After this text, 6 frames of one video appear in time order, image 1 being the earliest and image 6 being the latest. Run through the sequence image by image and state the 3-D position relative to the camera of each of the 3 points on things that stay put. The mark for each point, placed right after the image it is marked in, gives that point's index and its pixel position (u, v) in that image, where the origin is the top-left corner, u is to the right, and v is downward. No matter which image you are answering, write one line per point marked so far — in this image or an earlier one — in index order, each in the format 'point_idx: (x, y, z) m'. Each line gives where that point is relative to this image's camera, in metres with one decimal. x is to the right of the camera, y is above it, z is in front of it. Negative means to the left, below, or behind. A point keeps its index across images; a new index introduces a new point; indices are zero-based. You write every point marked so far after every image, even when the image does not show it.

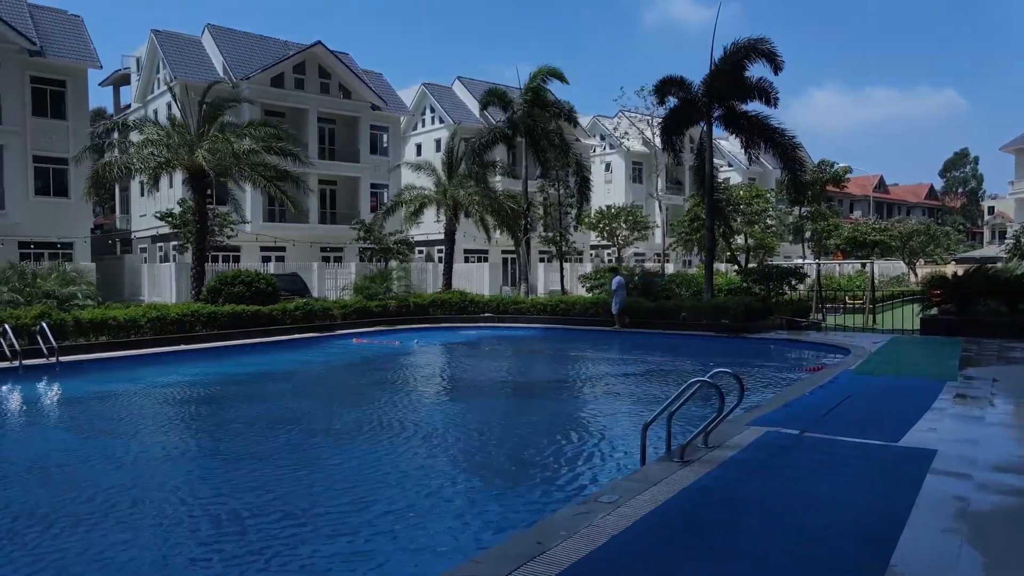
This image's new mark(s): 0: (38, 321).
0: (-10.1, -0.7, +15.3) m
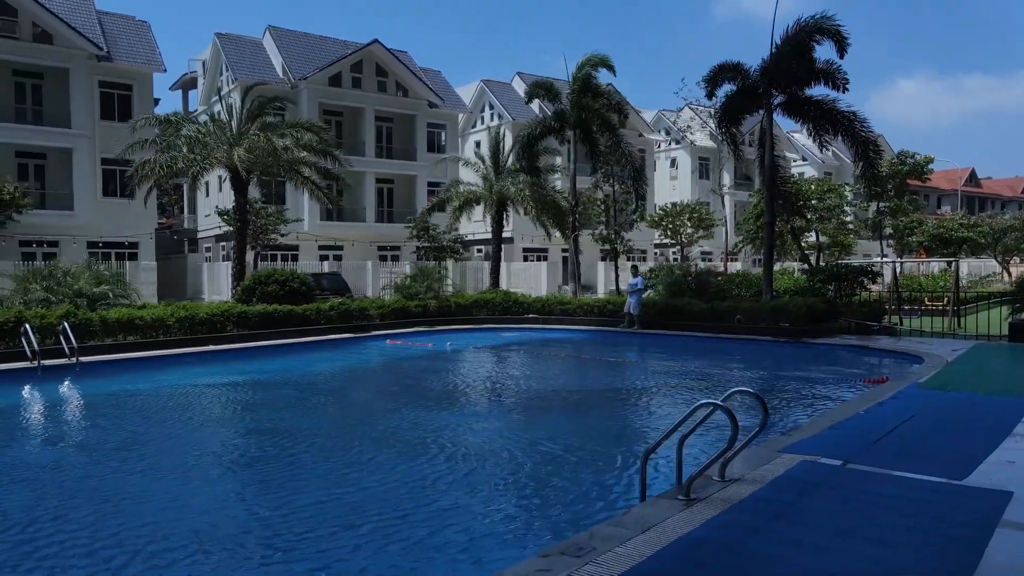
0: (-9.5, -0.7, +15.3) m
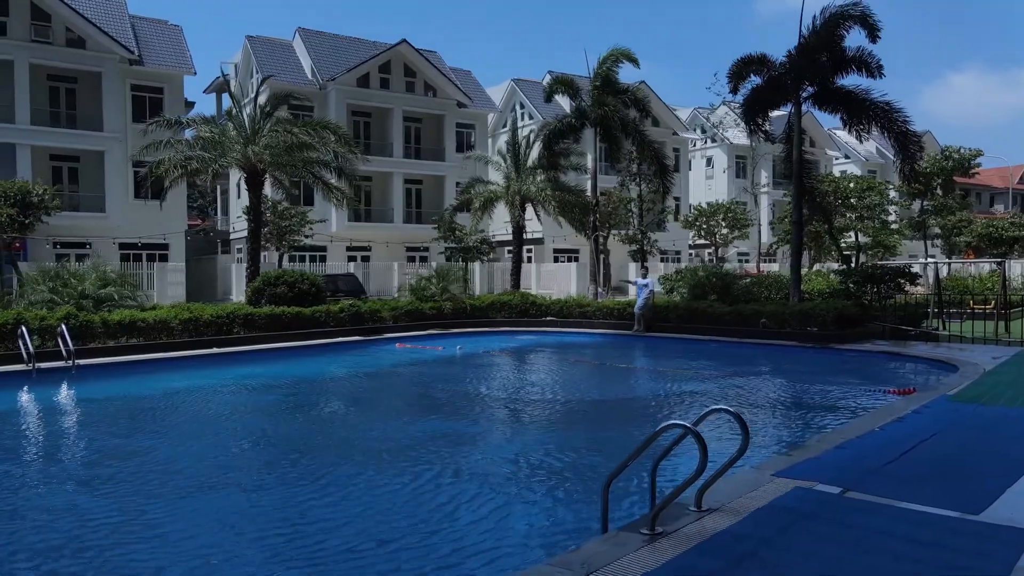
0: (-9.3, -0.7, +15.2) m
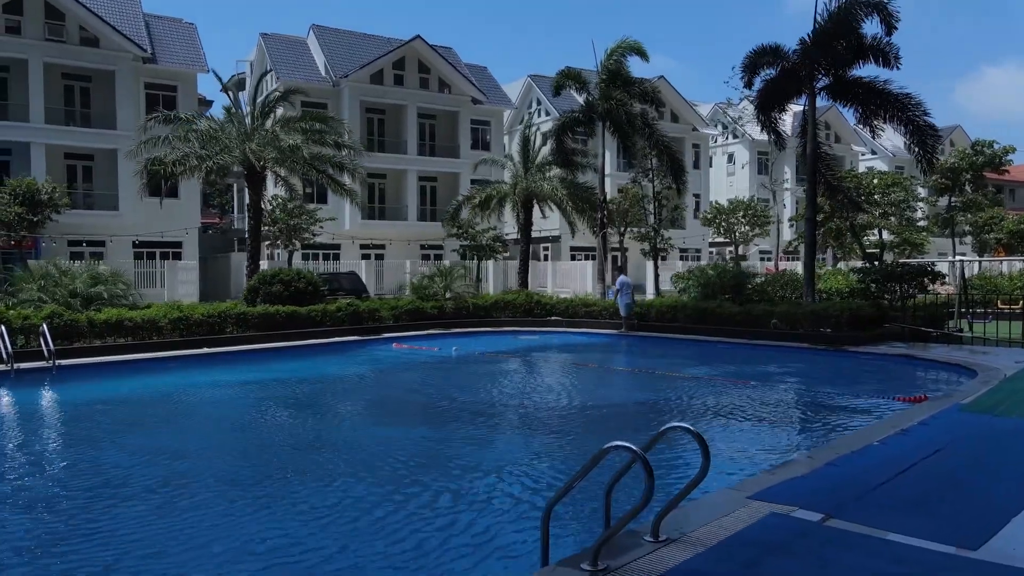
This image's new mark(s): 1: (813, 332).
0: (-9.4, -0.7, +14.9) m
1: (+7.5, -1.1, +18.1) m
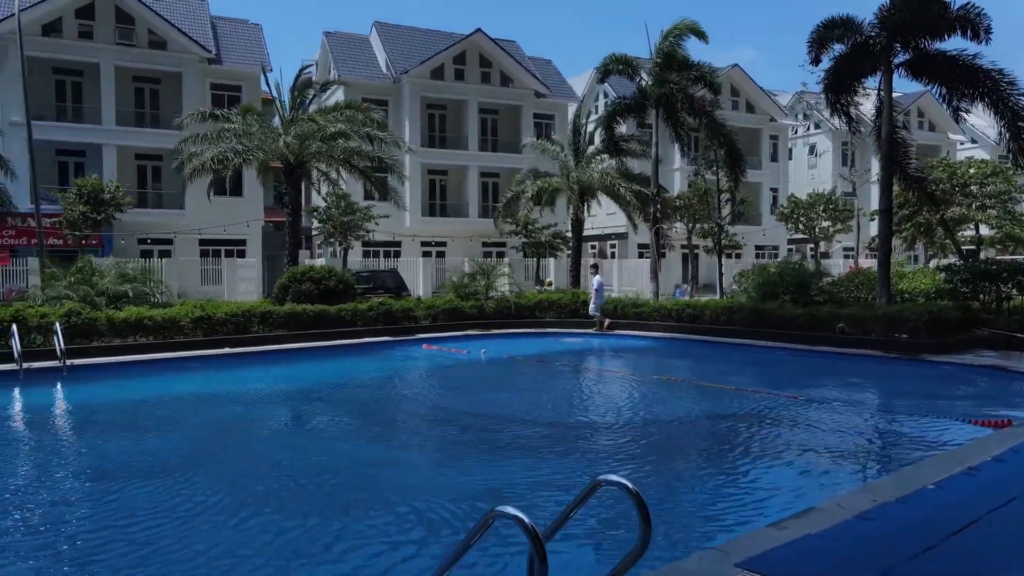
0: (-8.8, -0.6, +14.8) m
1: (+8.3, -1.1, +16.2) m
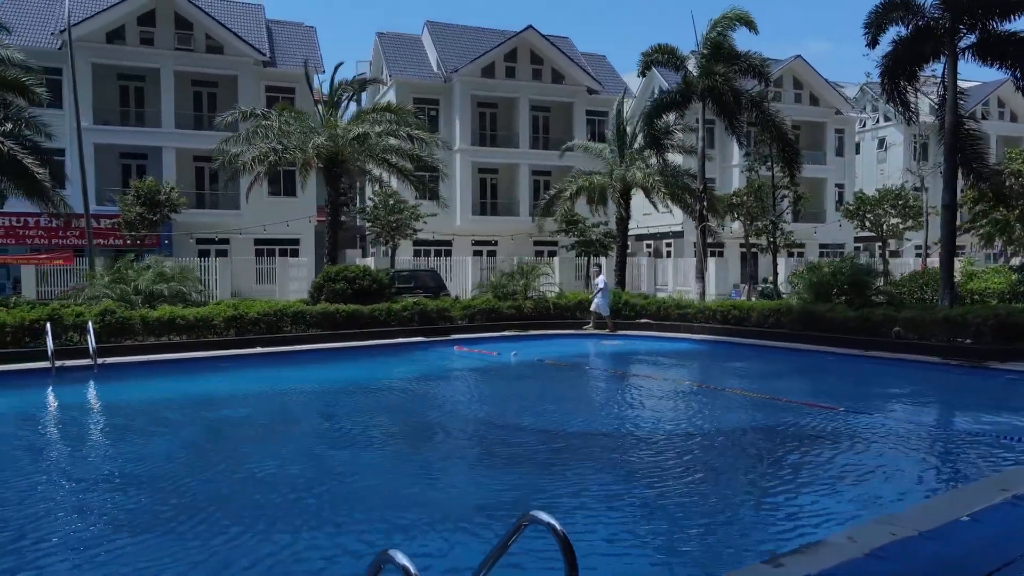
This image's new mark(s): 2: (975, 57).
0: (-8.2, -0.6, +15.0) m
1: (+9.0, -1.1, +15.0) m
2: (+11.5, +5.5, +17.9) m
